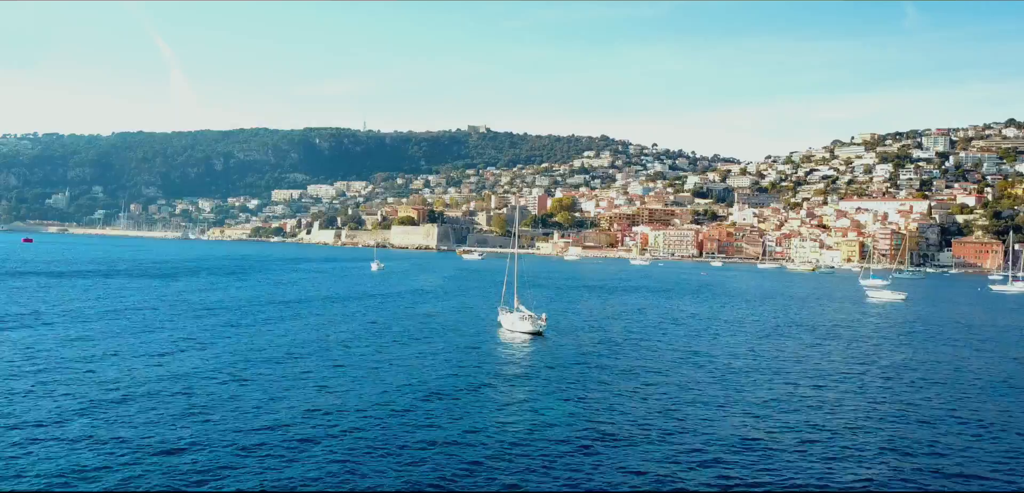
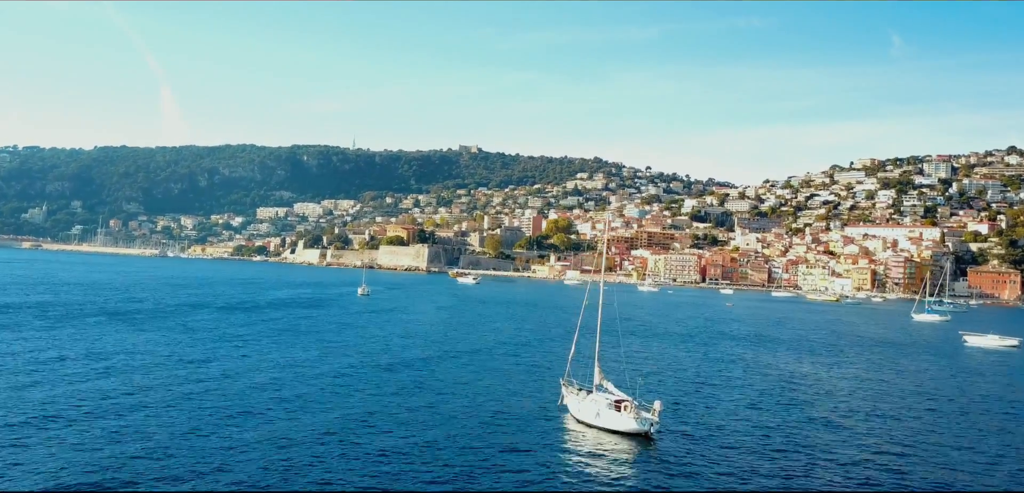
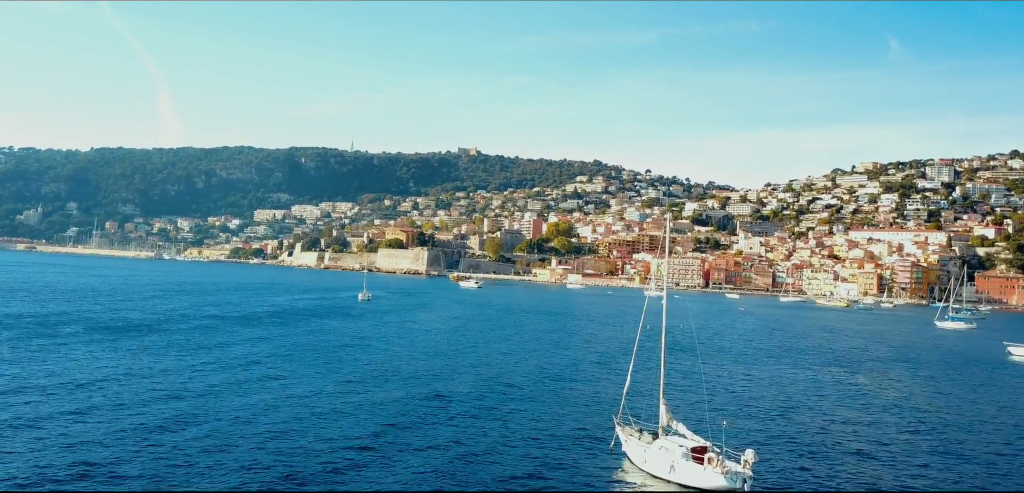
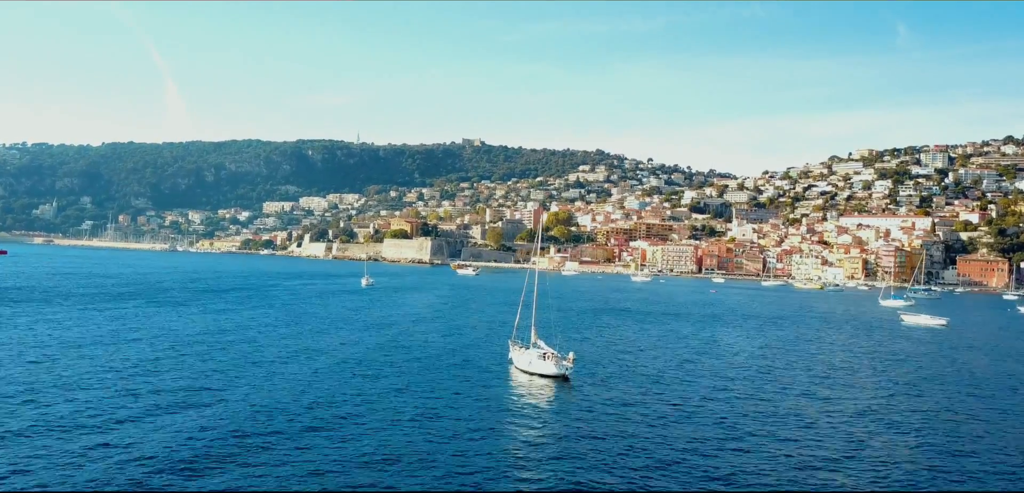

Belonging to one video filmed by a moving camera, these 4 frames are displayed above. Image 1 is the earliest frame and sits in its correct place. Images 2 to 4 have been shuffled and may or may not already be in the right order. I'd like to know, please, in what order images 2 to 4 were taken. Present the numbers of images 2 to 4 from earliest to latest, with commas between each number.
4, 2, 3
